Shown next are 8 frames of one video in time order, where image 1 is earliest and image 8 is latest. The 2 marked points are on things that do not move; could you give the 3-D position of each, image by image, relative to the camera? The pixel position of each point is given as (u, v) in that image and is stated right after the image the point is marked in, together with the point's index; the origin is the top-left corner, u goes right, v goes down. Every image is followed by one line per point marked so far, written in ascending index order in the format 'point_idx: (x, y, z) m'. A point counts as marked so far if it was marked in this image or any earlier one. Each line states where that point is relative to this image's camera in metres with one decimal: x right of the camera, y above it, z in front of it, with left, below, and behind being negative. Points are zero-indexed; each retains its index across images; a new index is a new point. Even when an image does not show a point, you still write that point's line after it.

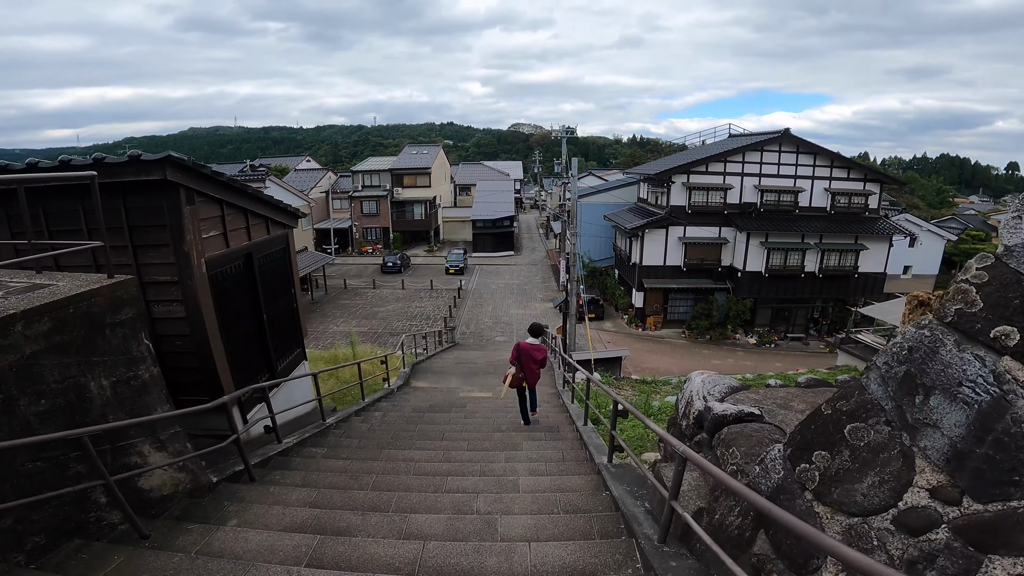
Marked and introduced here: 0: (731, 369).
0: (+9.0, -3.3, +19.0) m
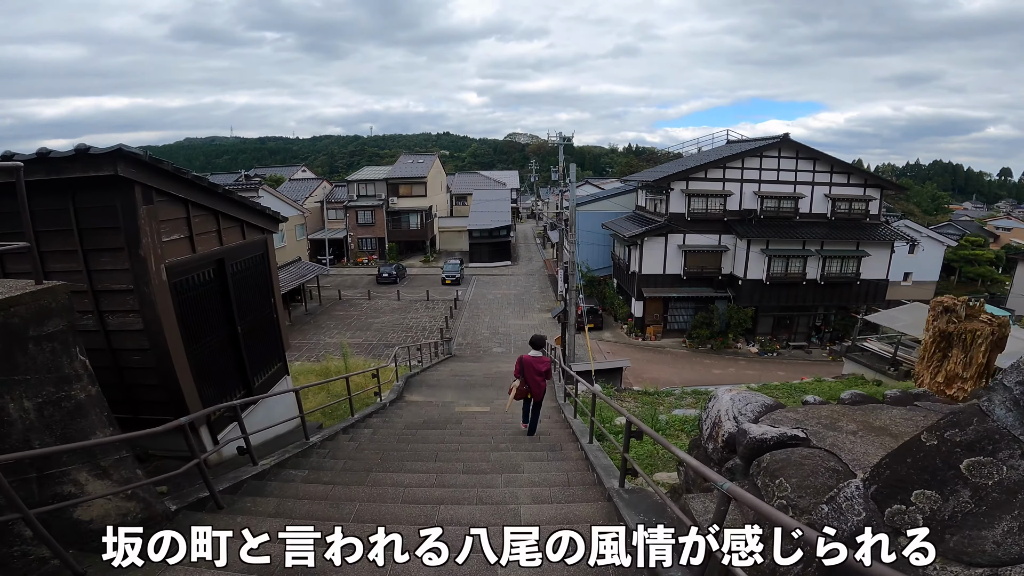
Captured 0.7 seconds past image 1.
0: (+9.0, -3.6, +18.6) m
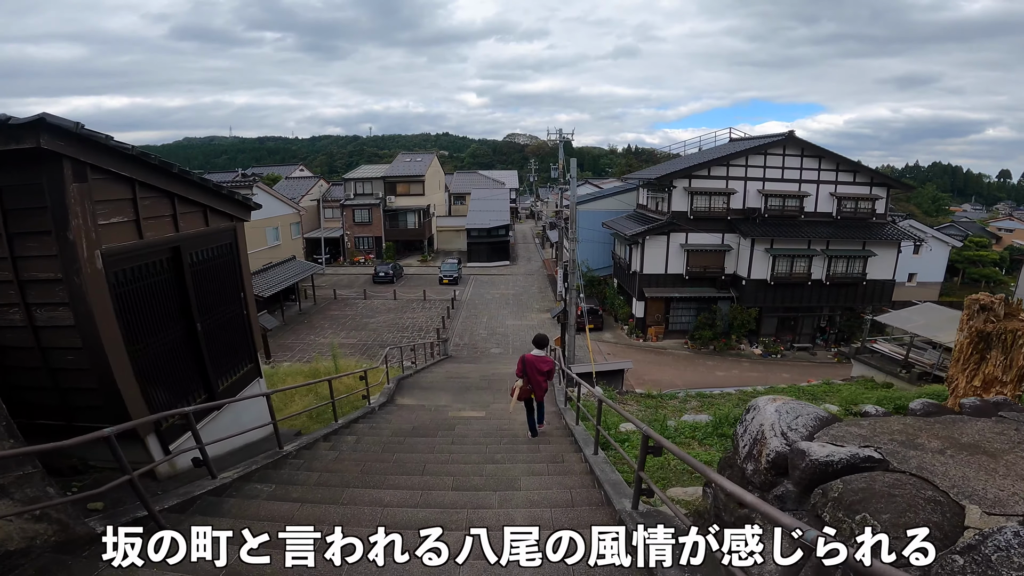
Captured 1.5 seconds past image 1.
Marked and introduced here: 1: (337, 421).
0: (+8.9, -3.6, +18.1) m
1: (-2.4, -1.8, +6.3) m
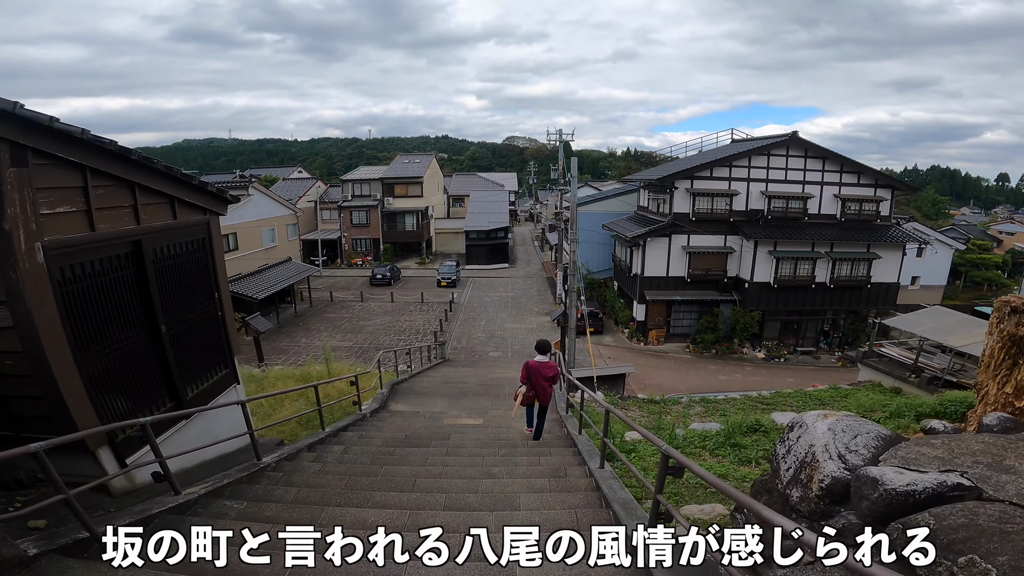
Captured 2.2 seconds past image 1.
0: (+8.8, -3.8, +17.7) m
1: (-2.4, -1.8, +5.9) m
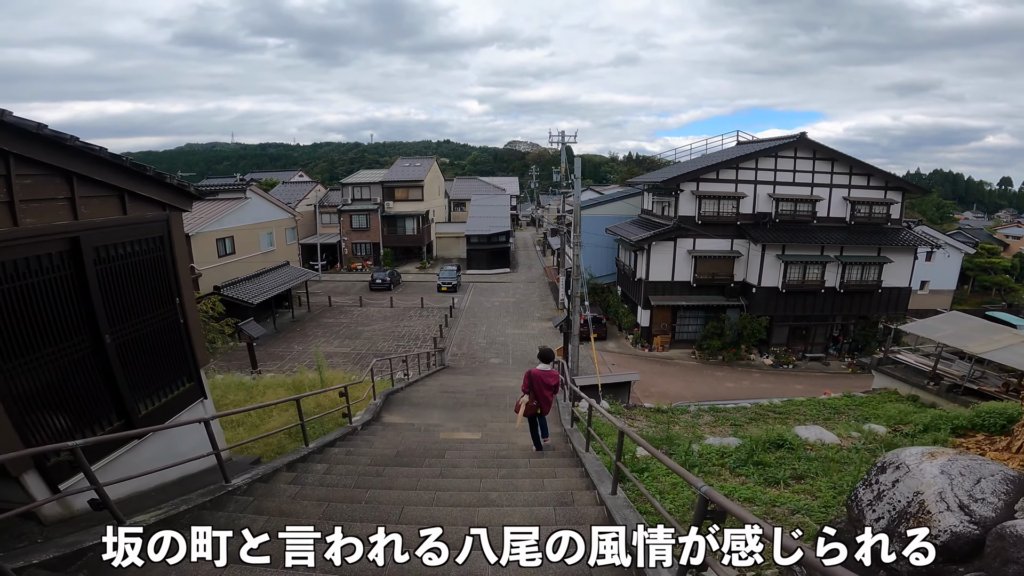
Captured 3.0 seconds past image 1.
0: (+8.9, -3.9, +17.2) m
1: (-2.4, -1.8, +5.4) m
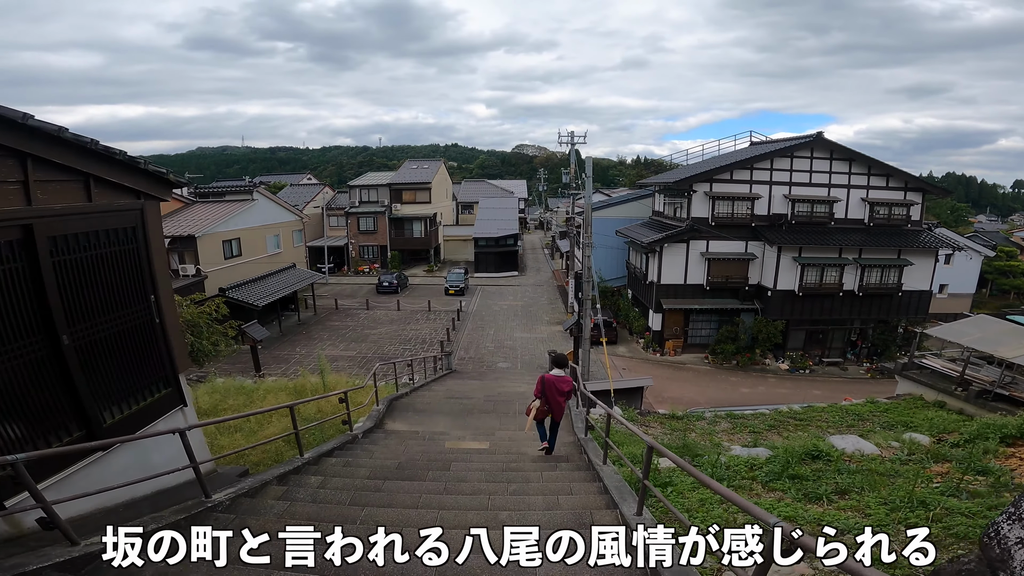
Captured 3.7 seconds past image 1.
0: (+9.2, -4.0, +16.6) m
1: (-2.3, -1.8, +5.1) m
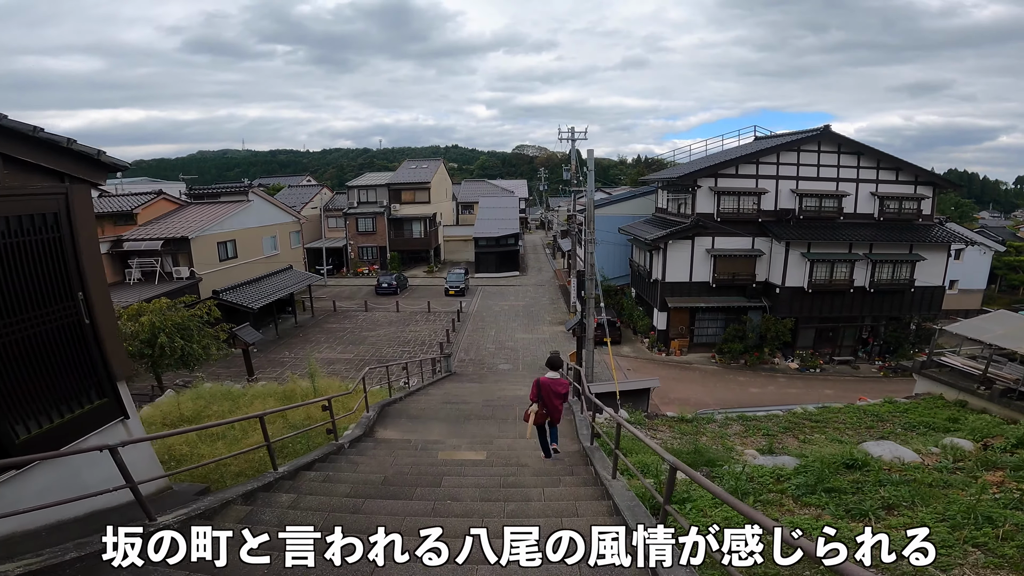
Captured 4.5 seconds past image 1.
0: (+9.3, -3.9, +16.1) m
1: (-2.3, -1.8, +4.6) m
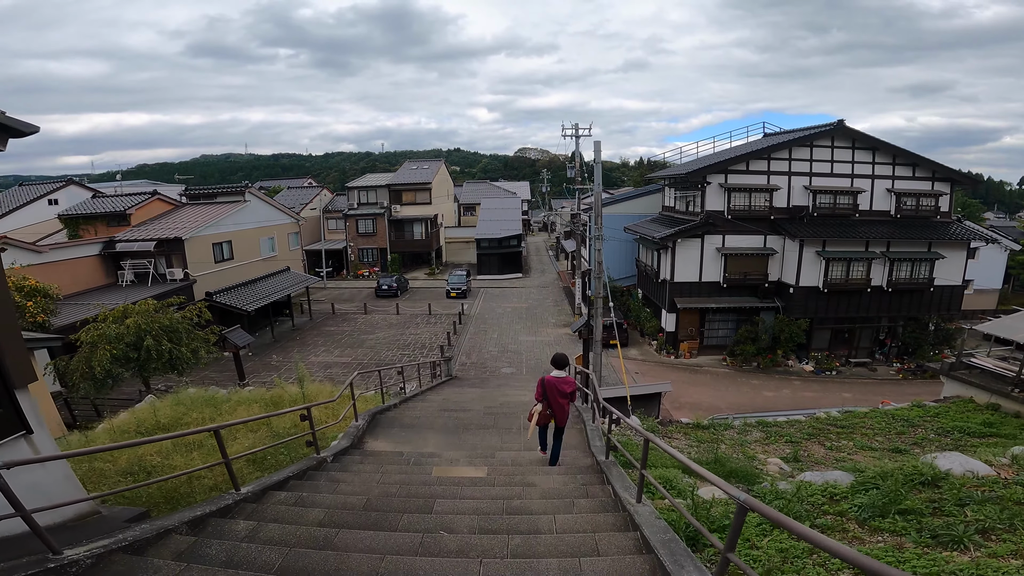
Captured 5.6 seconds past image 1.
0: (+9.4, -3.9, +15.3) m
1: (-2.3, -1.7, +3.9) m
